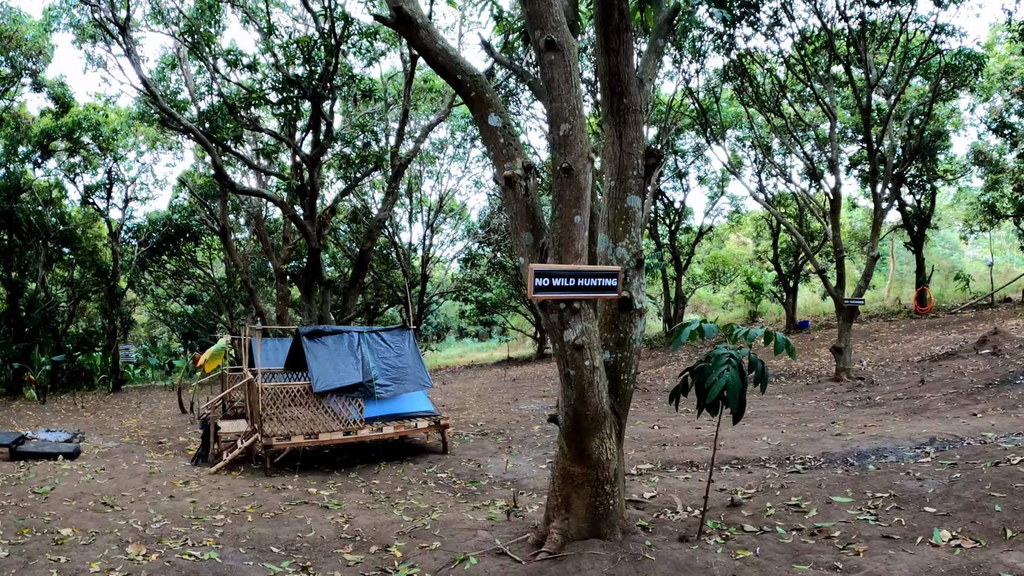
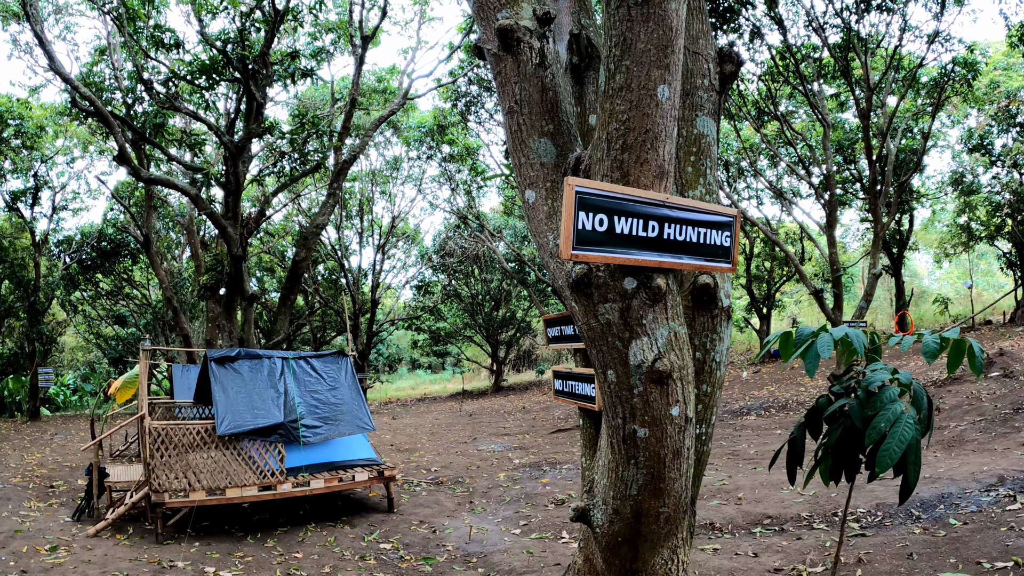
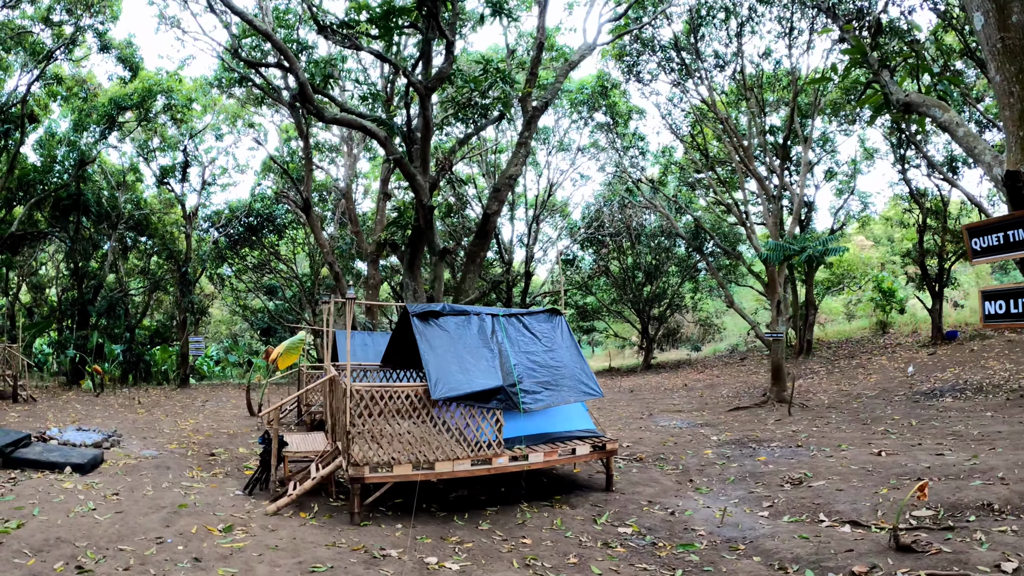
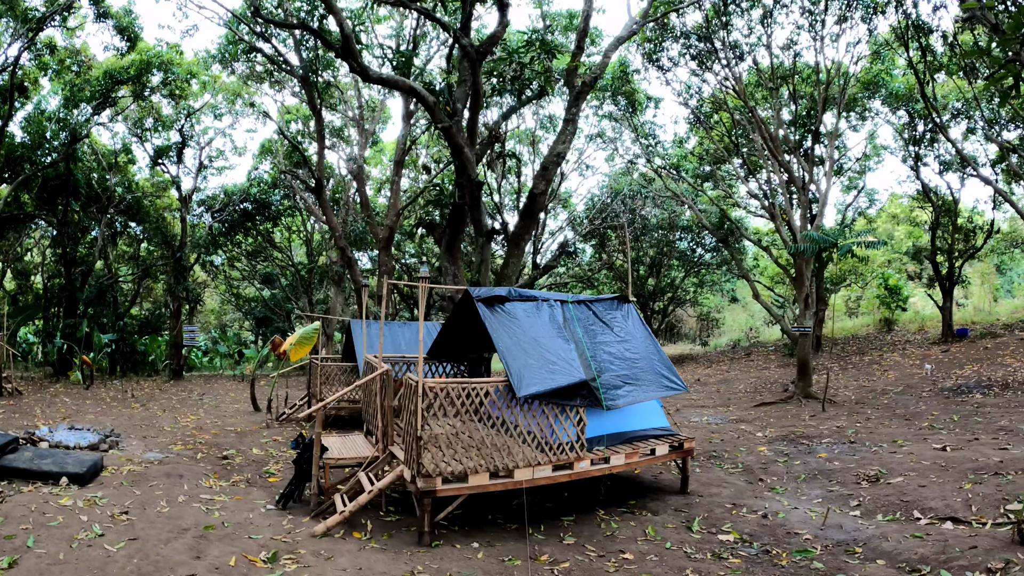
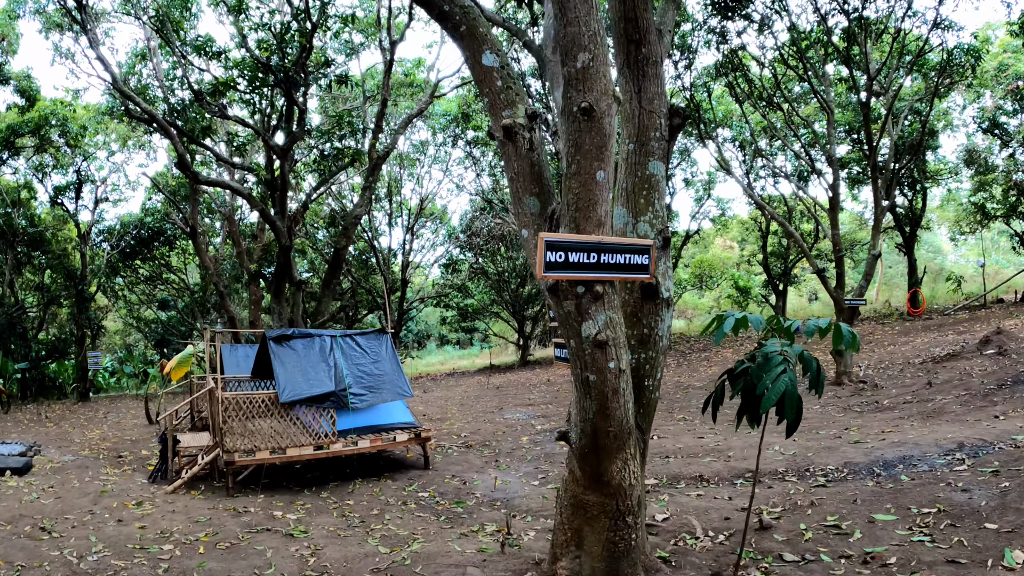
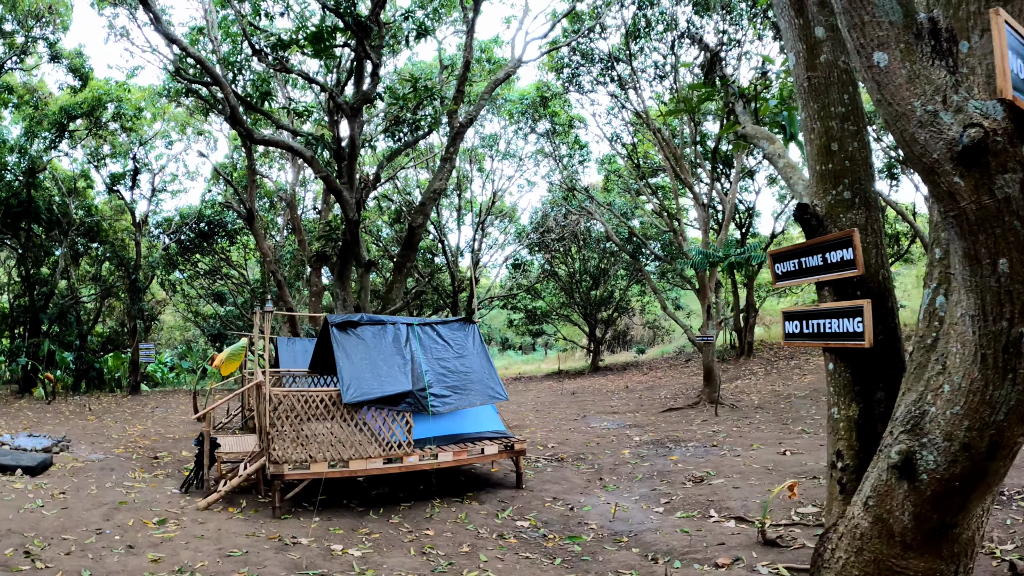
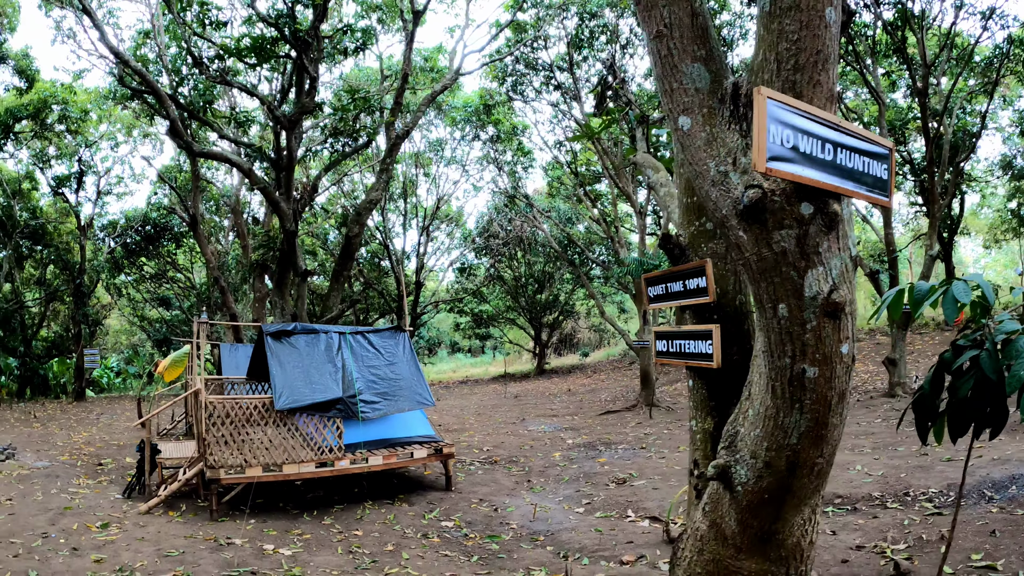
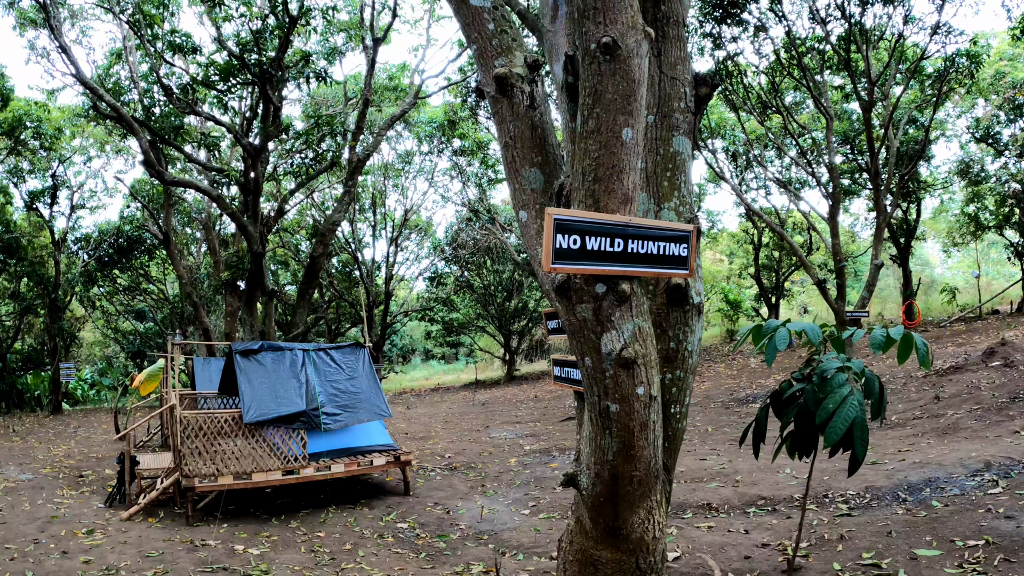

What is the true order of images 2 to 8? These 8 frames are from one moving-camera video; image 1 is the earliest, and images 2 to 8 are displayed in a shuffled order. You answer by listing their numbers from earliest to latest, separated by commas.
5, 8, 2, 7, 6, 3, 4
